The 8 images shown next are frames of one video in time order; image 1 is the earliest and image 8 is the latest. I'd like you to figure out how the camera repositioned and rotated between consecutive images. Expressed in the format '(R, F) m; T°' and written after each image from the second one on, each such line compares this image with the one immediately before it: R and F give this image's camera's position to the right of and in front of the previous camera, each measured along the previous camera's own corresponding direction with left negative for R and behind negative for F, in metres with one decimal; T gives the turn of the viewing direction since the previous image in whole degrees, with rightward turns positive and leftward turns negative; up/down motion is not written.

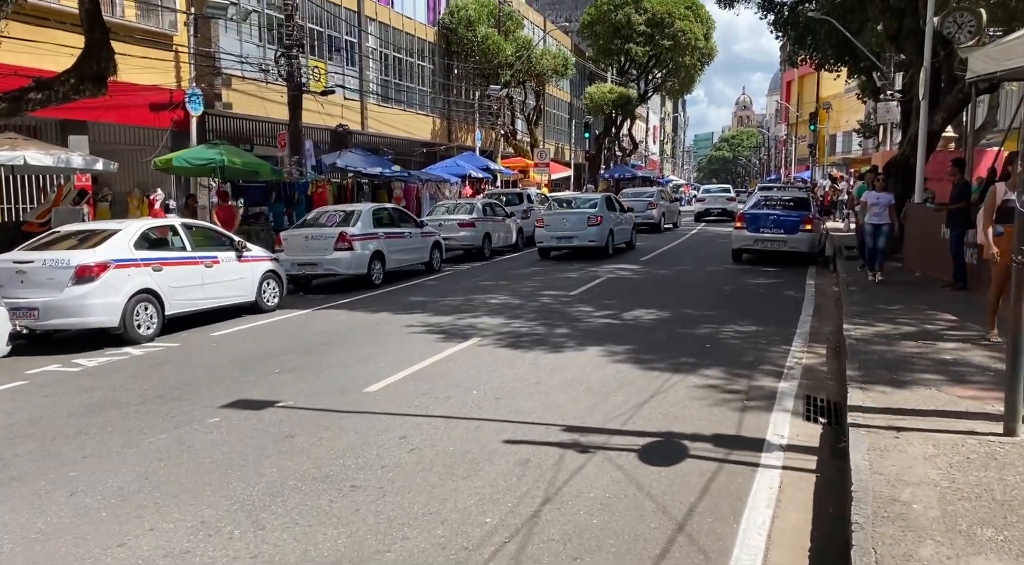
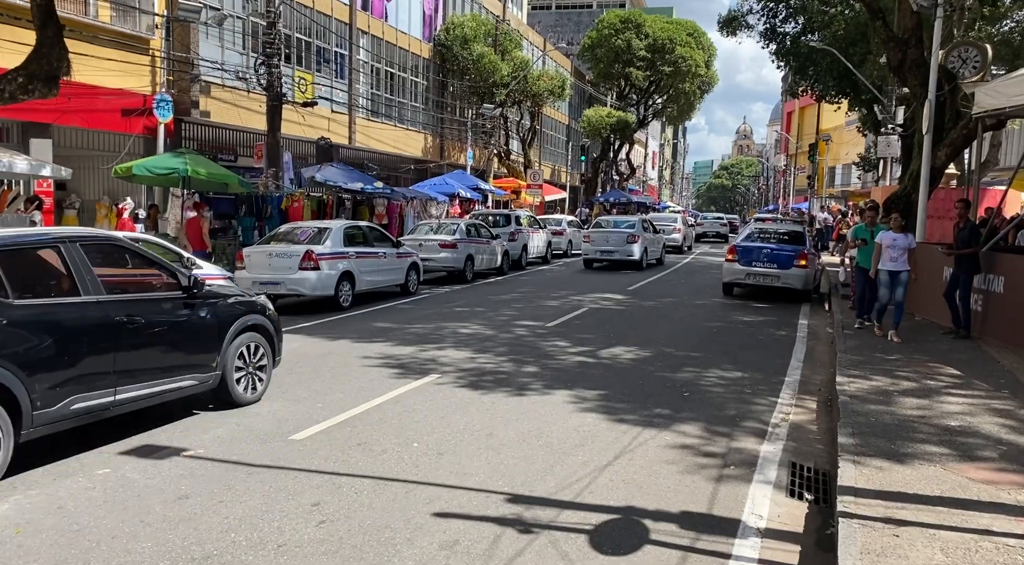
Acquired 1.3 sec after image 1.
(+0.3, +0.8) m; 0°
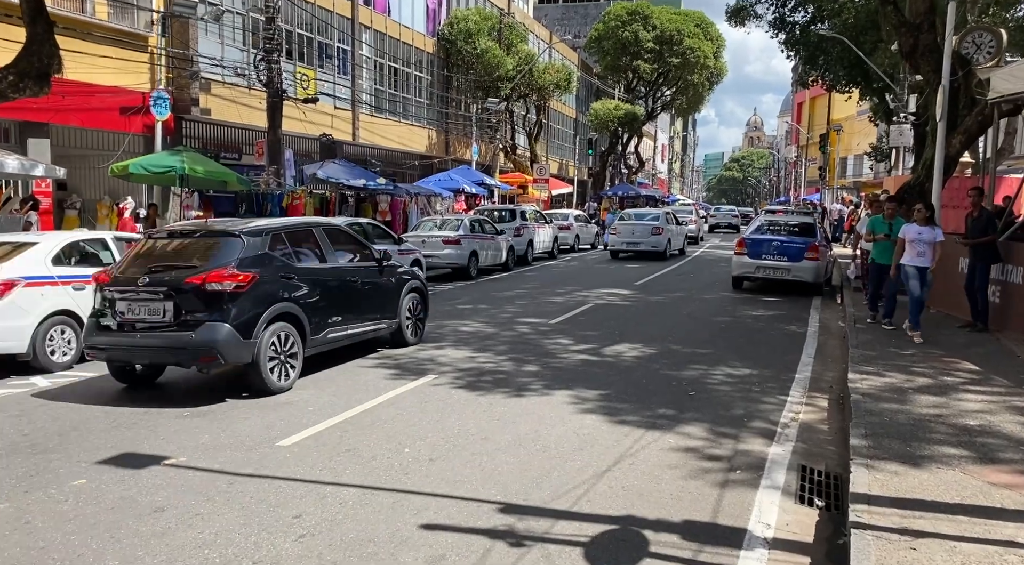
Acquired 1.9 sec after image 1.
(+0.1, +0.3) m; -1°
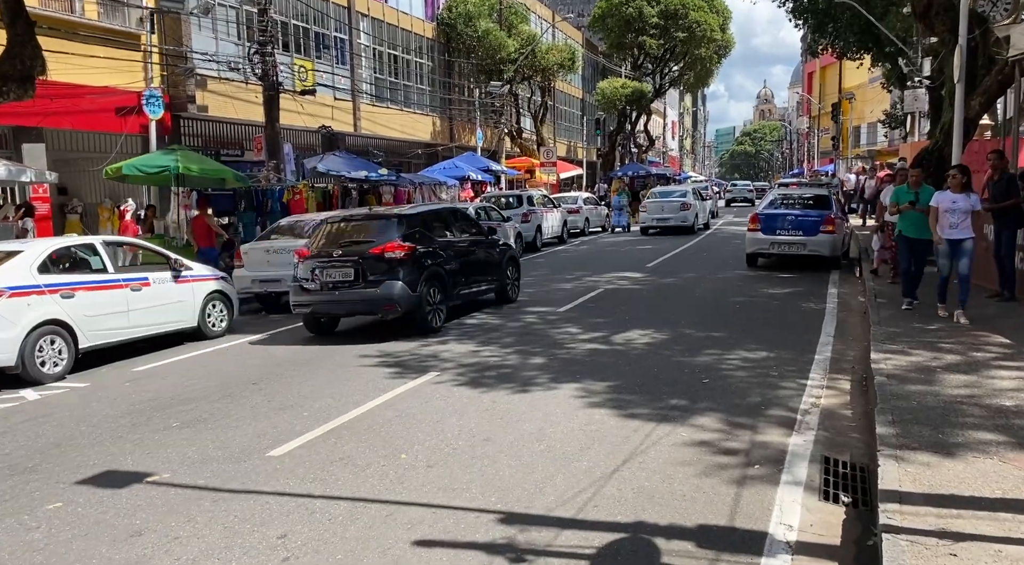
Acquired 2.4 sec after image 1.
(+0.1, +0.4) m; -1°
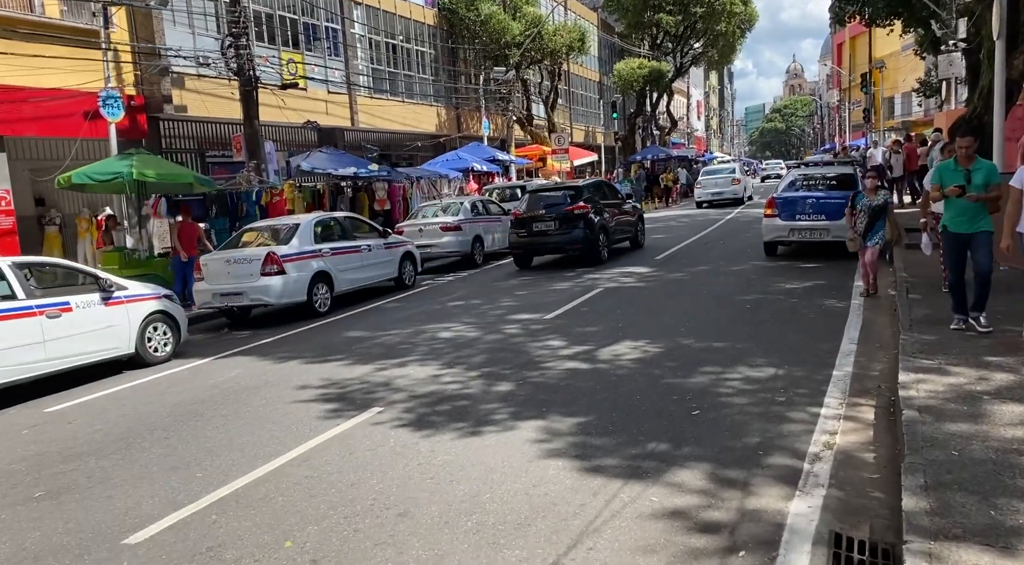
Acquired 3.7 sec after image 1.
(+0.7, +1.3) m; -2°
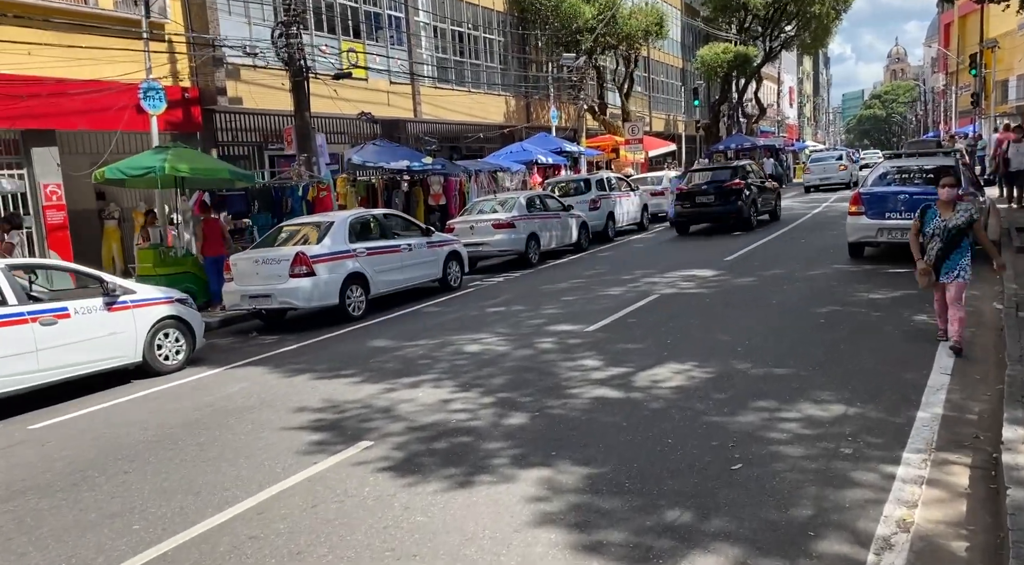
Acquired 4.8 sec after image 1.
(+0.5, +1.0) m; -6°
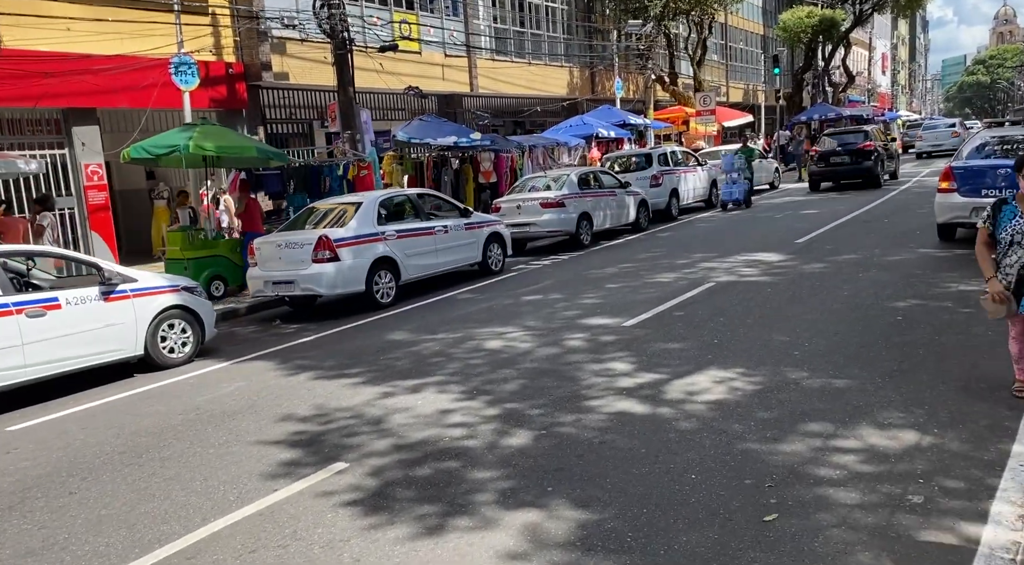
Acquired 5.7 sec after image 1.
(+0.5, +1.0) m; -5°
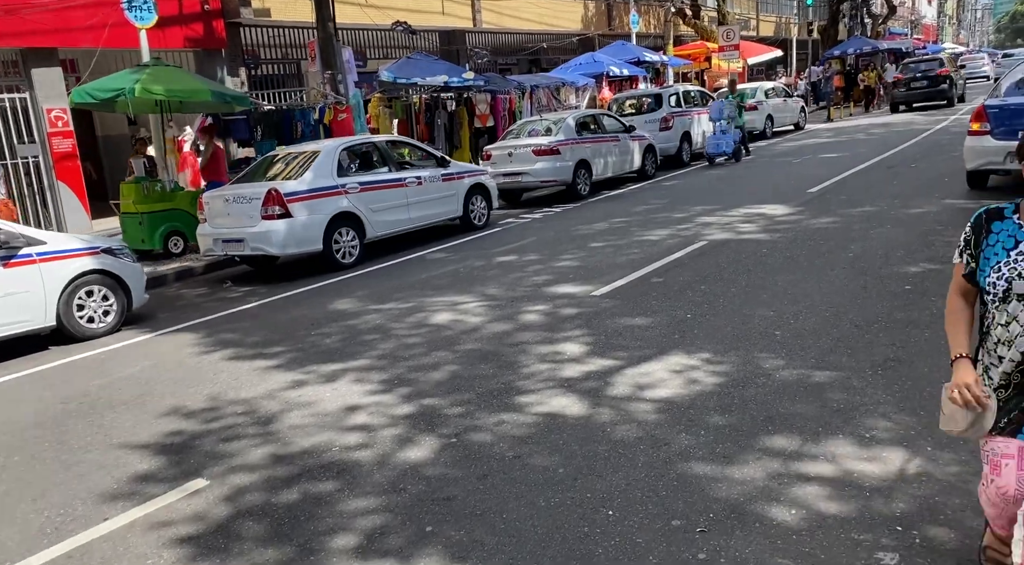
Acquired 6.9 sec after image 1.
(+0.7, +1.0) m; -2°
